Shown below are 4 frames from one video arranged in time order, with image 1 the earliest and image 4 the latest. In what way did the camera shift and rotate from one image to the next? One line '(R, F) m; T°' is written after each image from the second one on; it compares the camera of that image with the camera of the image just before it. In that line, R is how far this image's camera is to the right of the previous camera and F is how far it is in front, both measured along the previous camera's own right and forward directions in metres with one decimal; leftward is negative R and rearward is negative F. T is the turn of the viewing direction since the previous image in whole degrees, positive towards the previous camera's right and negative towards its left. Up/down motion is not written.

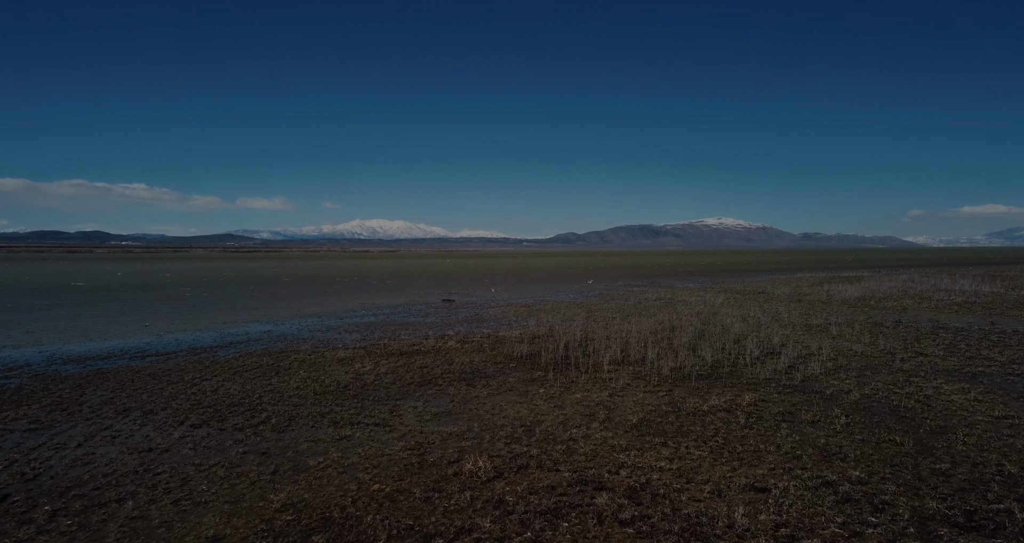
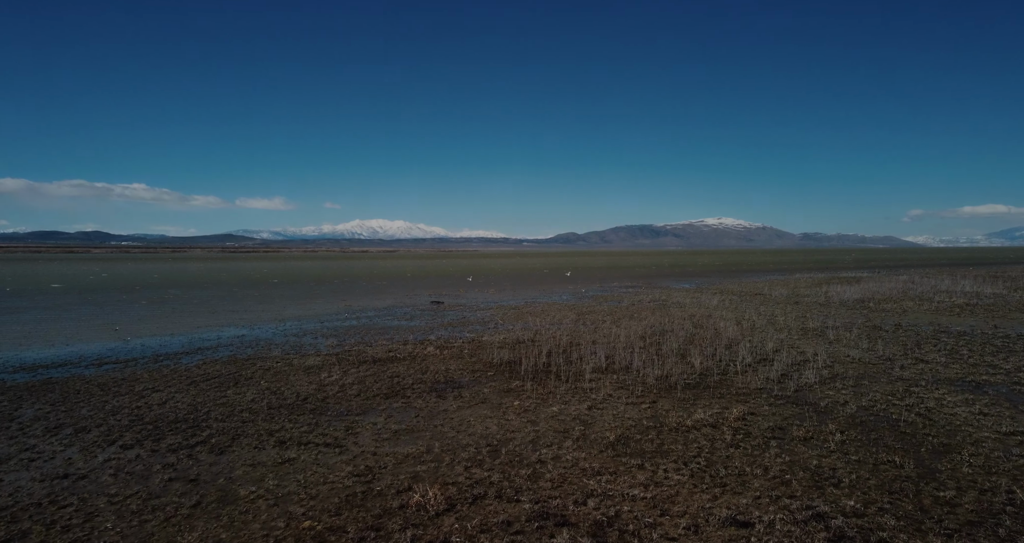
(+0.6, +0.9) m; 0°
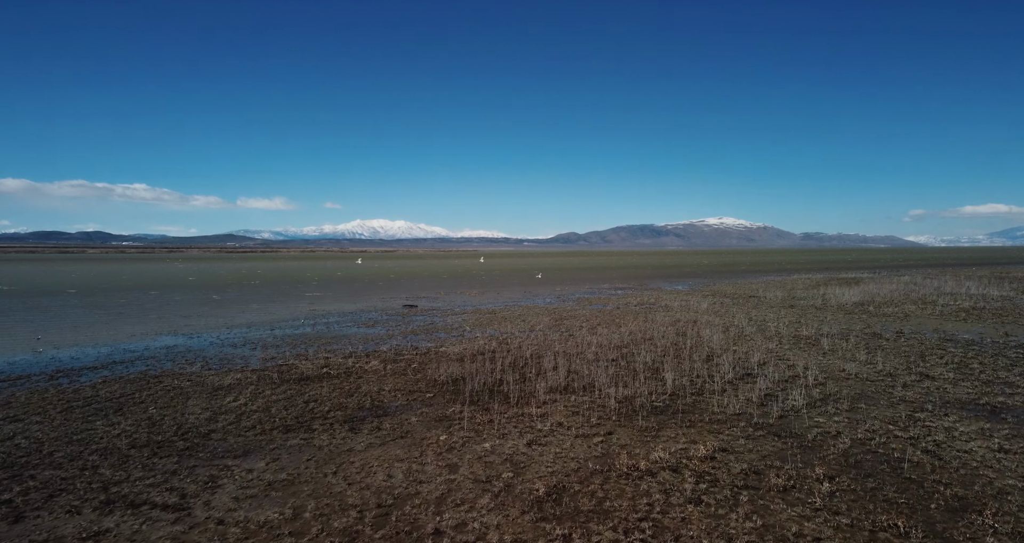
(+1.4, +2.2) m; 0°
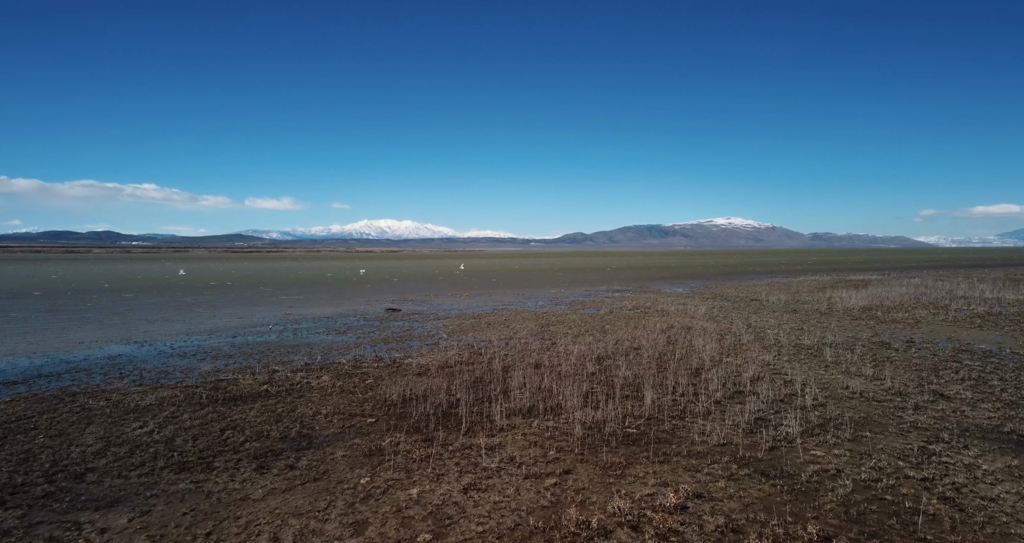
(+1.1, +1.7) m; -1°
